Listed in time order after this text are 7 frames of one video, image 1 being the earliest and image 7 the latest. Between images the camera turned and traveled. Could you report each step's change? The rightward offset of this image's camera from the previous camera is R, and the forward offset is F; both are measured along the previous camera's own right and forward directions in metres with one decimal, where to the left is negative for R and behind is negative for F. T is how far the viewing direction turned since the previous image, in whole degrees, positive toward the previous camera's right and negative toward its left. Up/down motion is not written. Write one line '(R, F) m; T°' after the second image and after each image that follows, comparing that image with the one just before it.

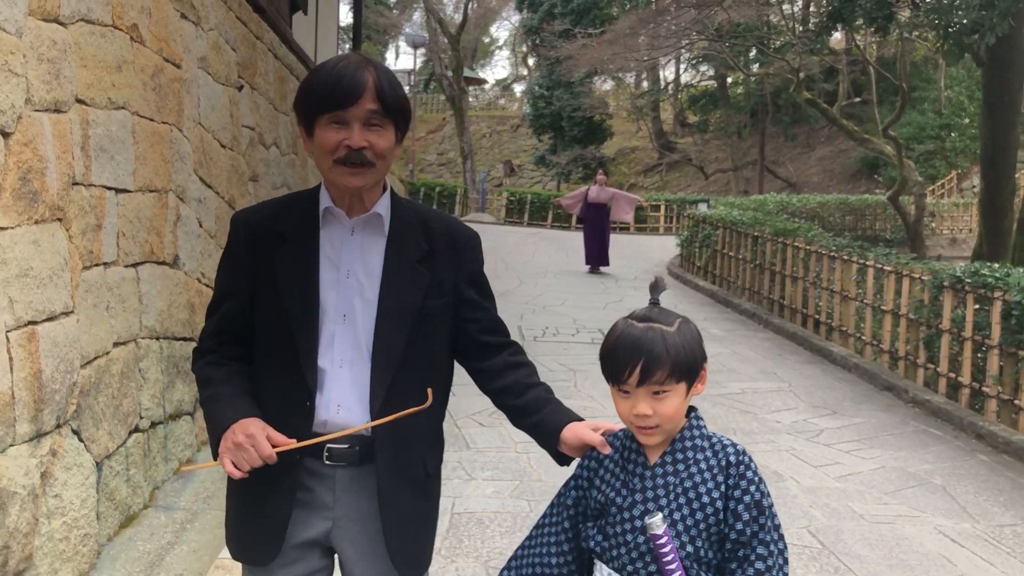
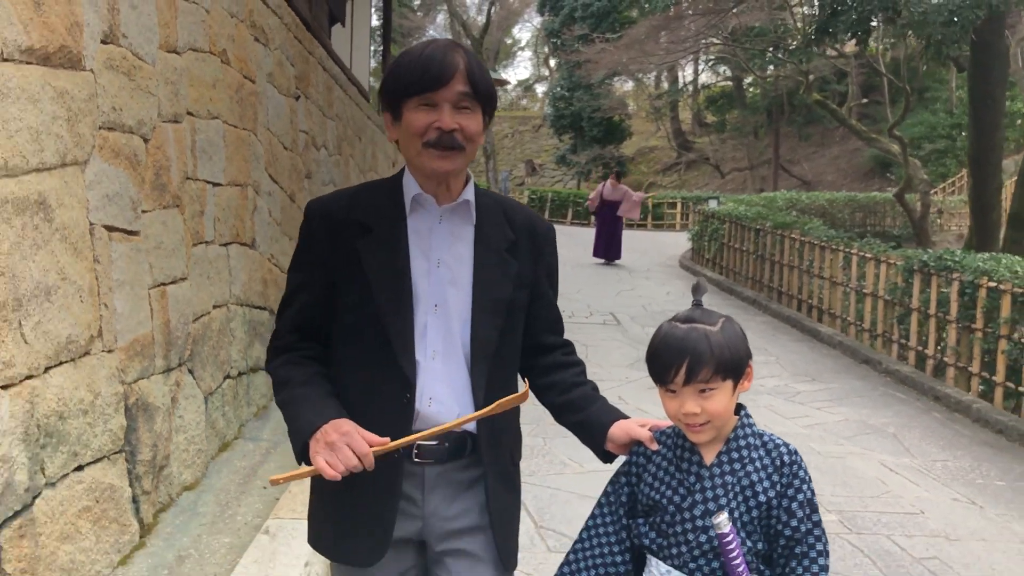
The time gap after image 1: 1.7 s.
(0.0, -0.8) m; -1°
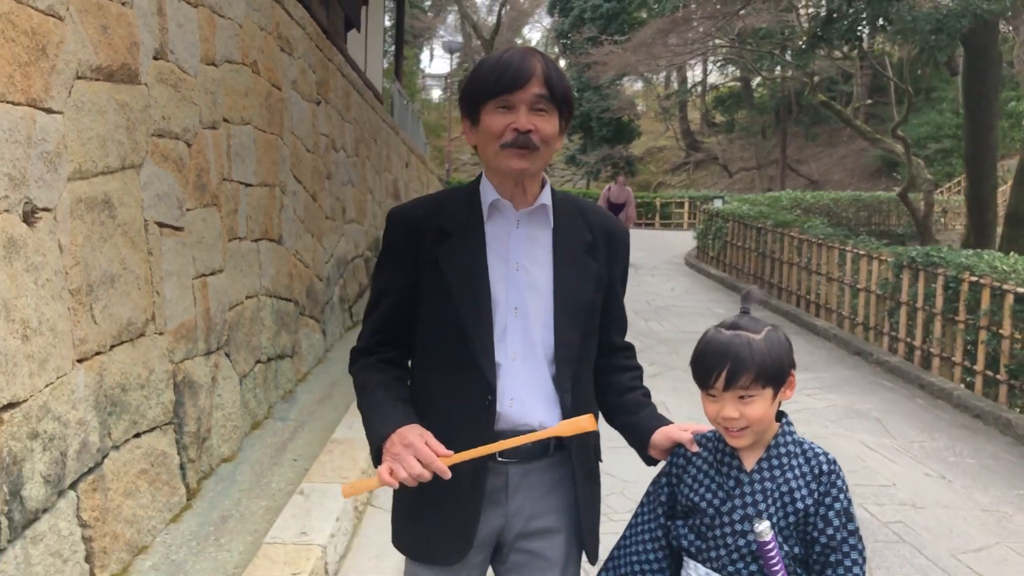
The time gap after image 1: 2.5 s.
(0.0, -0.4) m; -1°
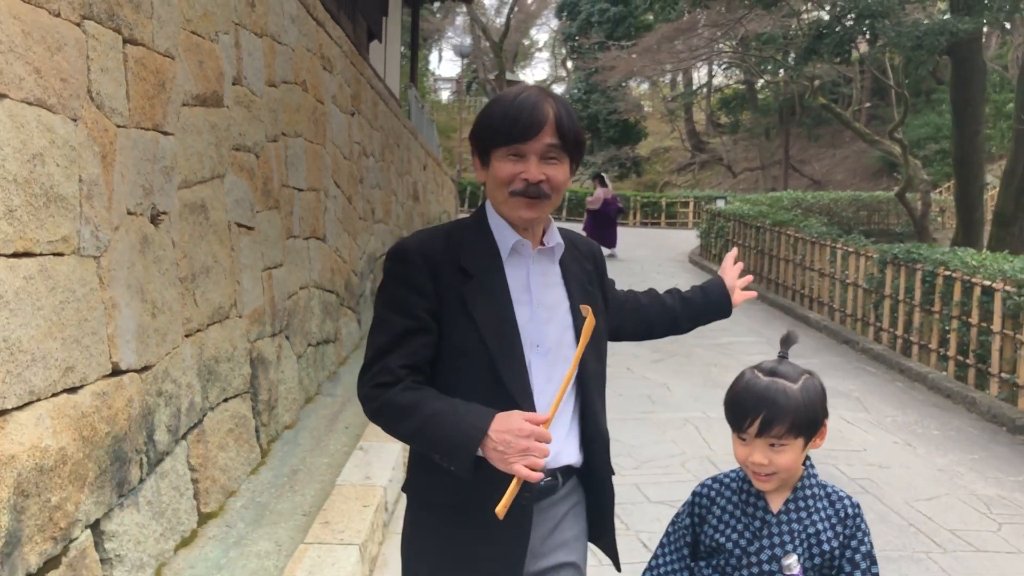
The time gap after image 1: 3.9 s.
(-0.1, -0.6) m; 0°
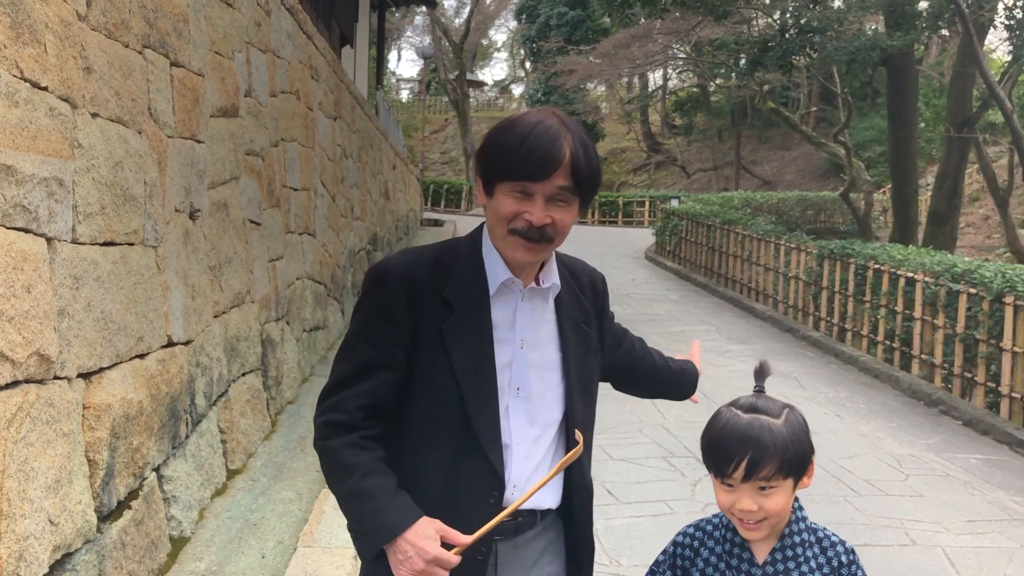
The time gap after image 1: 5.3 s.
(-0.1, -0.6) m; +3°
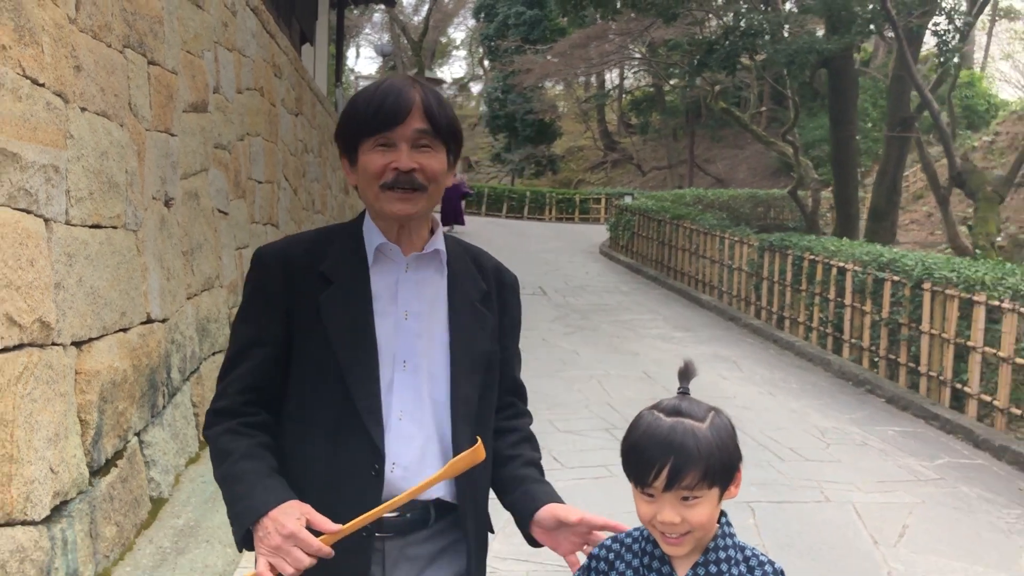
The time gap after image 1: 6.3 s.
(0.0, -0.3) m; +2°
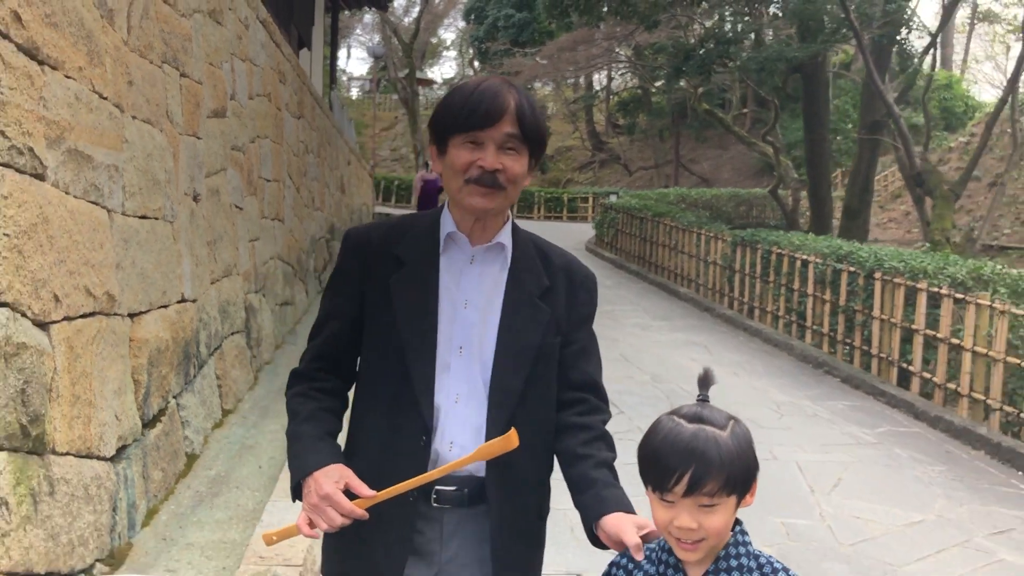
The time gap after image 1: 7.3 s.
(0.0, -0.5) m; +1°
